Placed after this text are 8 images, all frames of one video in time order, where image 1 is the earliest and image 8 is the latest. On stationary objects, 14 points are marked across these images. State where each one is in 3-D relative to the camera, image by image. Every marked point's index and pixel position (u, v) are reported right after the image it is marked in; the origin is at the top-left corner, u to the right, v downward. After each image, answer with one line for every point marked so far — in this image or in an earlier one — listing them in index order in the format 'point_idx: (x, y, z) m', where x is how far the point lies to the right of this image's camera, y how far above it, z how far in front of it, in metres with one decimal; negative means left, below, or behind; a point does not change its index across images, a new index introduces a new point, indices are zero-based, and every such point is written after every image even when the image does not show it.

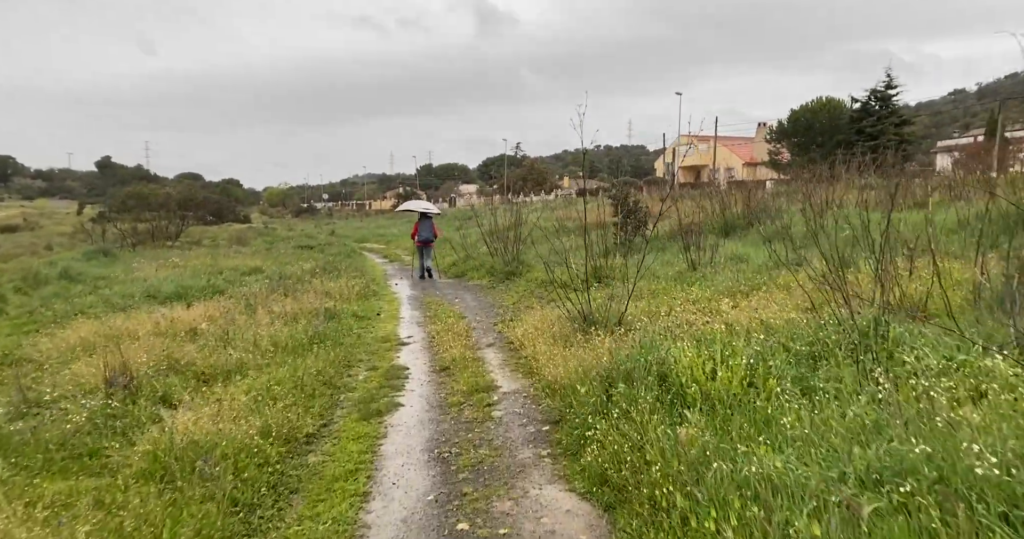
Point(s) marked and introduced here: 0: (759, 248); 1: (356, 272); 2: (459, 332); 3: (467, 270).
0: (+4.3, +0.3, +12.6) m
1: (-3.7, -0.1, +17.3) m
2: (-0.7, -0.9, +10.0) m
3: (-1.2, 0.0, +18.7) m
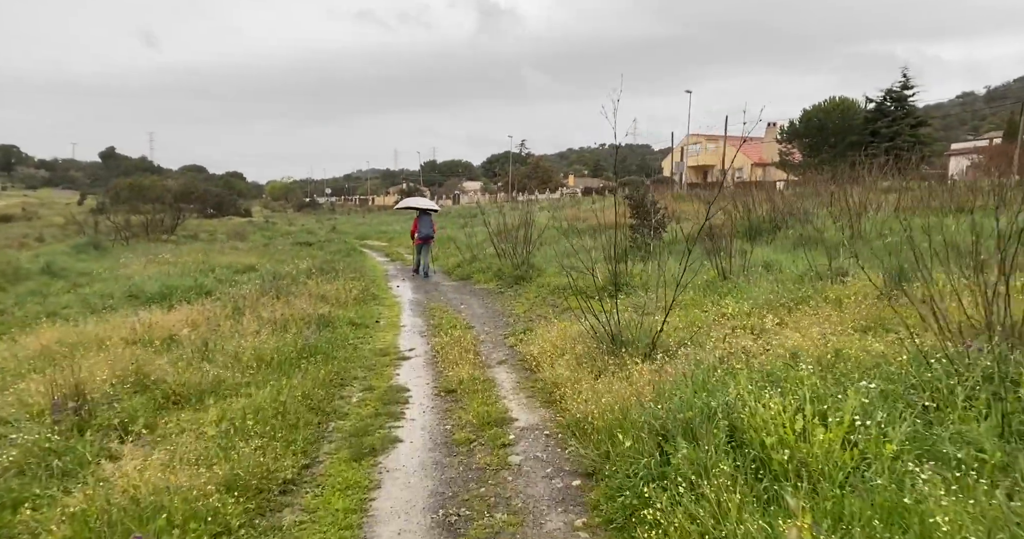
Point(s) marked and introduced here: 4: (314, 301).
0: (+4.4, +0.2, +11.5) m
1: (-3.5, -0.1, +16.3) m
2: (-0.6, -0.9, +9.0) m
3: (-1.0, -0.1, +17.7) m
4: (-3.4, -0.5, +12.2) m
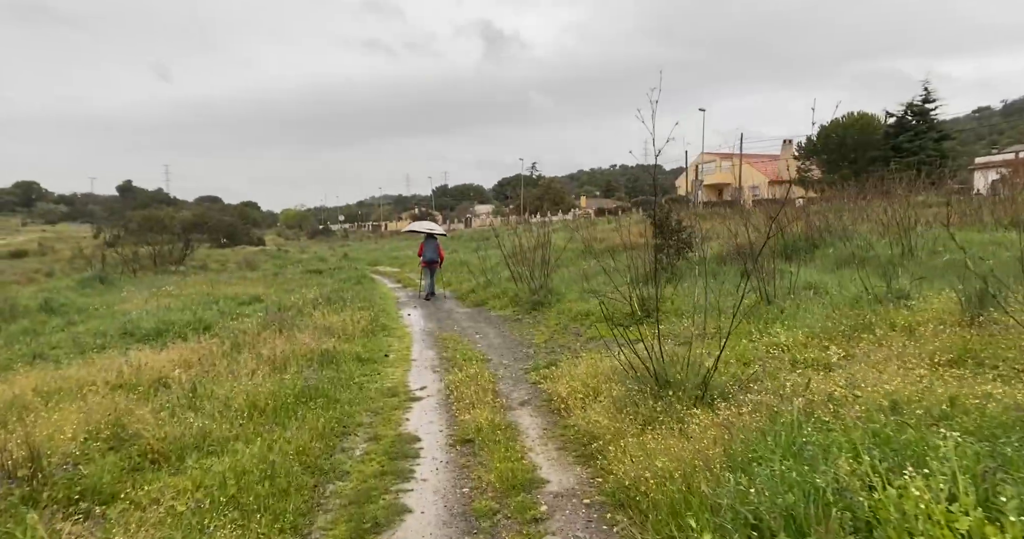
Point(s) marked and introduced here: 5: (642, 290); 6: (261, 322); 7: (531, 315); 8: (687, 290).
0: (+4.7, -0.1, +10.5) m
1: (-3.2, -0.7, +15.5) m
2: (-0.3, -1.3, +8.1) m
3: (-0.5, -0.7, +16.8) m
4: (-3.1, -1.0, +11.3) m
5: (+1.9, -0.3, +10.4) m
6: (-4.4, -0.9, +12.7) m
7: (+0.4, -0.9, +13.6) m
8: (+2.8, -0.3, +11.3) m
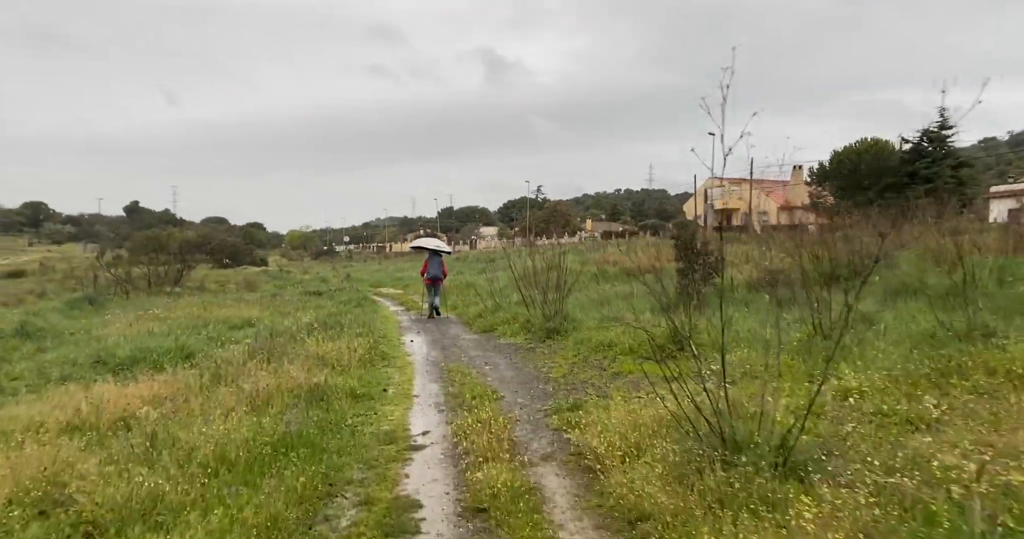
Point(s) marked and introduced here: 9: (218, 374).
0: (+4.9, -0.5, +9.3) m
1: (-2.9, -1.2, +14.3) m
2: (-0.2, -1.5, +6.9) m
3: (-0.3, -1.2, +15.6) m
4: (-2.9, -1.4, +10.2) m
5: (+2.1, -0.6, +9.2) m
6: (-4.2, -1.3, +11.6) m
7: (+0.6, -1.3, +12.4) m
8: (+3.0, -0.7, +10.1) m
9: (-4.0, -1.4, +9.8) m
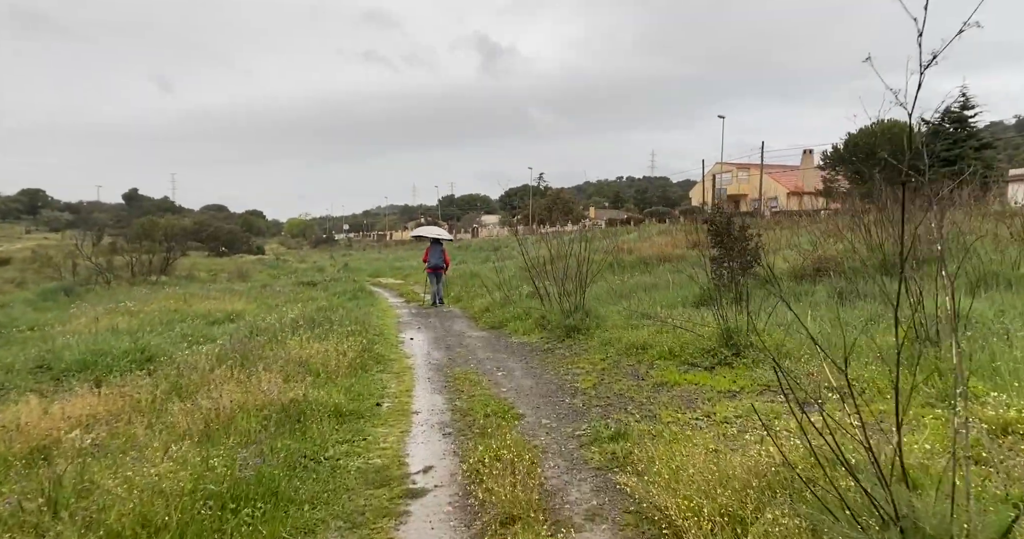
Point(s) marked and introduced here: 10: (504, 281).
0: (+5.1, -0.3, +7.7) m
1: (-2.7, -1.0, +12.7) m
2: (+0.1, -1.4, +5.2) m
3: (-0.1, -1.0, +14.0) m
4: (-2.6, -1.2, +8.5) m
5: (+2.3, -0.5, +7.5) m
6: (-4.0, -1.1, +9.9) m
7: (+0.8, -1.1, +10.7) m
8: (+3.2, -0.6, +8.5) m
9: (-3.8, -1.3, +8.1) m
10: (-0.2, -0.3, +19.3) m
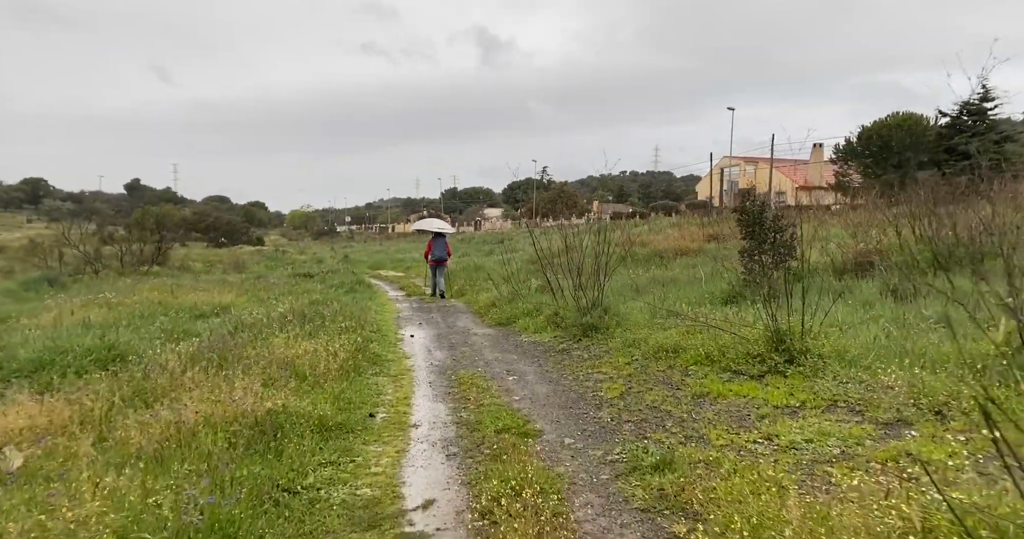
0: (+5.3, -0.3, +6.6) m
1: (-2.6, -0.8, +11.6) m
2: (+0.2, -1.4, +4.1) m
3: (+0.1, -0.8, +12.9) m
4: (-2.5, -1.1, +7.4) m
5: (+2.4, -0.4, +6.4) m
6: (-3.9, -1.0, +8.8) m
7: (+1.0, -1.0, +9.6) m
8: (+3.3, -0.5, +7.4) m
9: (-3.6, -1.2, +7.1) m
10: (-0.1, -0.1, +18.2) m
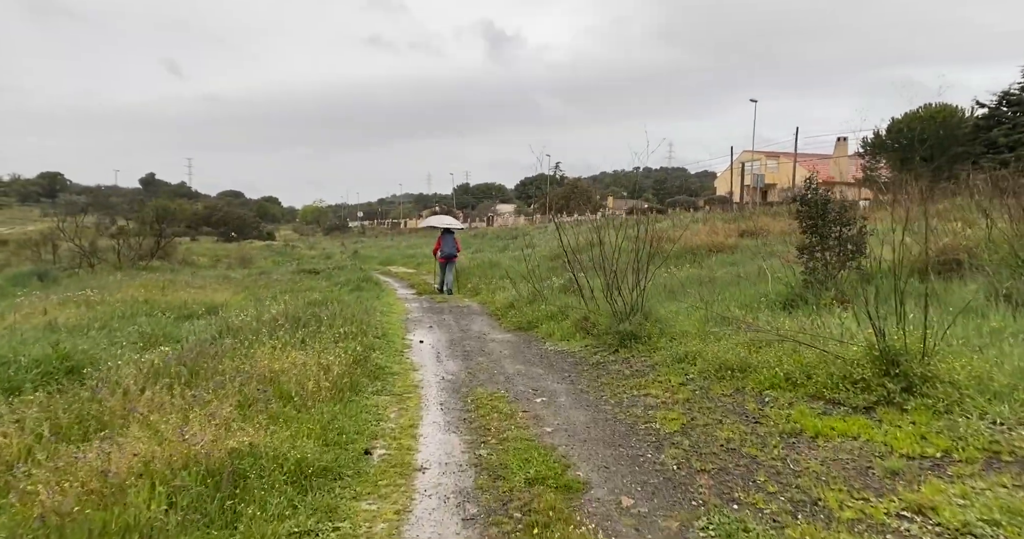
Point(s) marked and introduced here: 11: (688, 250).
0: (+5.5, -0.3, +5.0) m
1: (-2.2, -0.8, +10.1) m
2: (+0.4, -1.4, +2.7) m
3: (+0.4, -0.8, +11.4) m
4: (-2.2, -1.1, +6.0) m
5: (+2.7, -0.5, +4.9) m
6: (-3.6, -1.0, +7.4) m
7: (+1.2, -1.0, +8.2) m
8: (+3.6, -0.5, +5.9) m
9: (-3.4, -1.1, +5.7) m
10: (+0.4, -0.1, +16.7) m
11: (+4.2, +0.5, +17.4) m
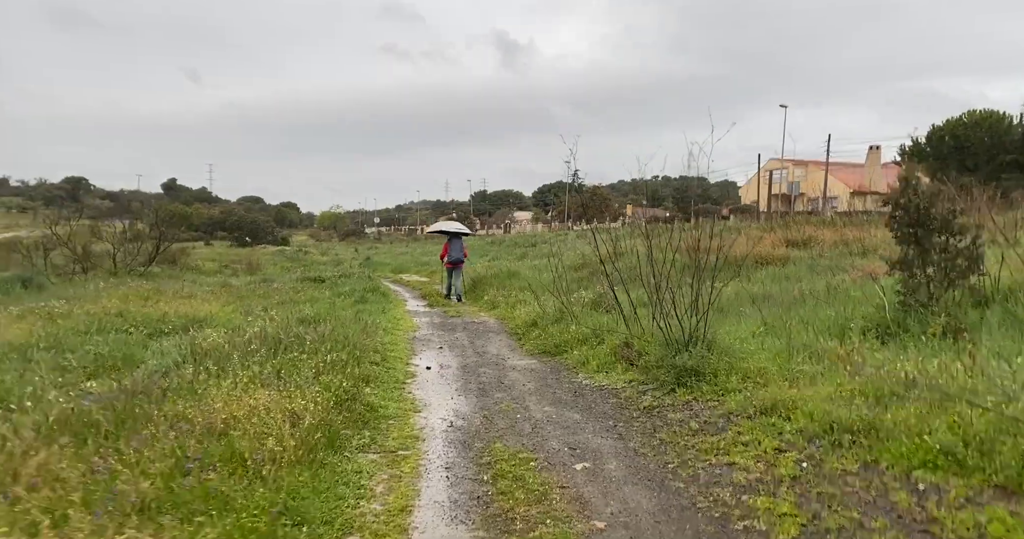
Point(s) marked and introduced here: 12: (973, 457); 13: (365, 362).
0: (+5.7, -0.5, +3.1) m
1: (-1.9, -0.9, +8.4) m
2: (+0.5, -1.5, +0.8) m
3: (+0.7, -1.0, +9.6) m
4: (-2.0, -1.2, +4.2) m
5: (+2.8, -0.6, +3.0) m
6: (-3.3, -1.1, +5.7) m
7: (+1.5, -1.2, +6.3) m
8: (+3.8, -0.7, +4.0) m
9: (-3.2, -1.2, +3.9) m
10: (+0.8, -0.3, +14.9) m
11: (+4.7, +0.2, +15.5) m
12: (+2.5, -1.0, +4.0) m
13: (-1.6, -1.0, +8.1) m
